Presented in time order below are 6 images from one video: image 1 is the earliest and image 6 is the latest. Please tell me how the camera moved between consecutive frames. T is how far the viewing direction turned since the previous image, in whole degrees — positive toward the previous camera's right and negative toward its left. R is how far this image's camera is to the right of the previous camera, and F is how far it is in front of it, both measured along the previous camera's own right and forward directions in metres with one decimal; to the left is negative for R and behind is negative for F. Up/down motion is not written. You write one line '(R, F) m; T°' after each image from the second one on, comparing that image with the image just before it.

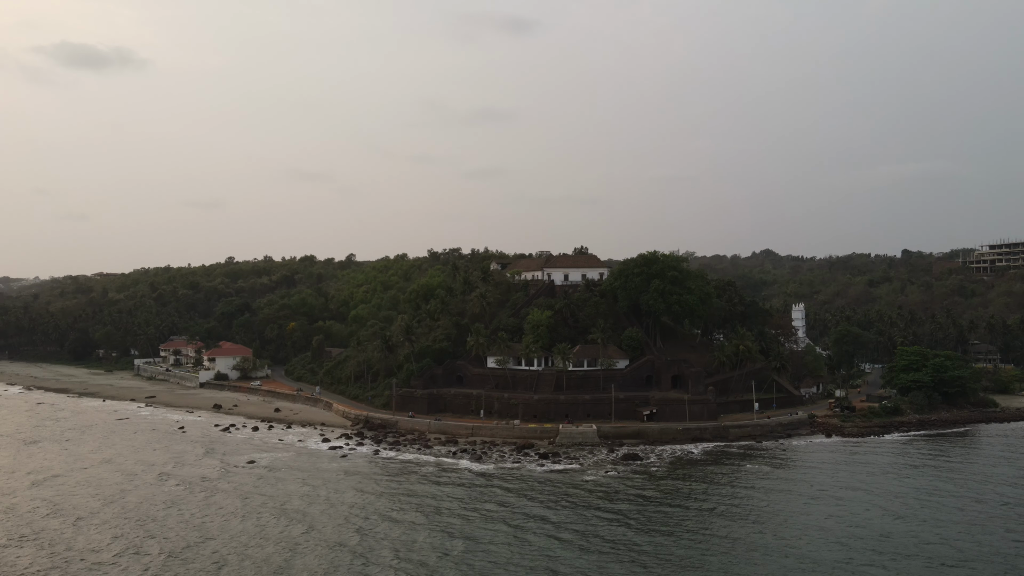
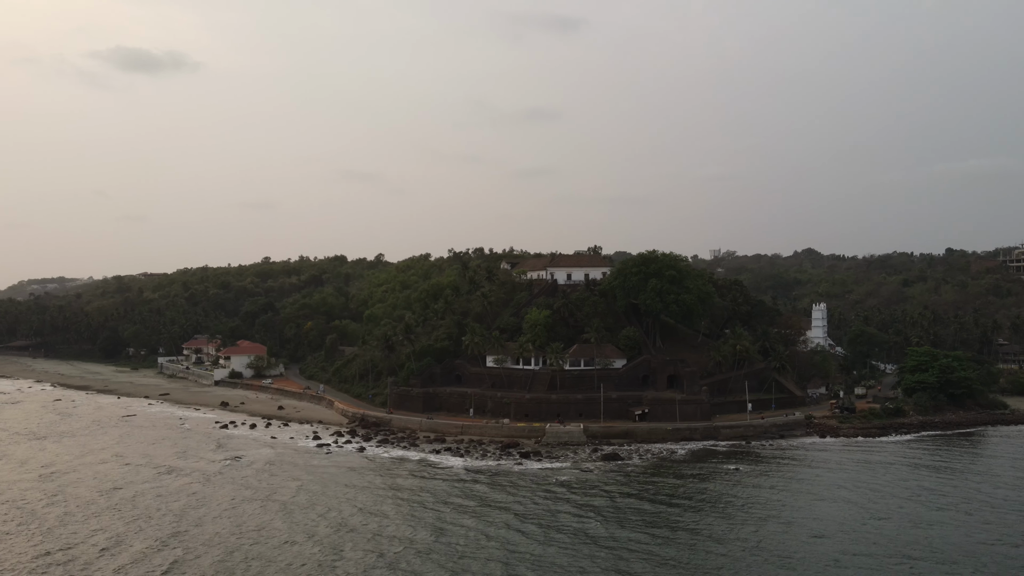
(+2.2, 0.0) m; -2°
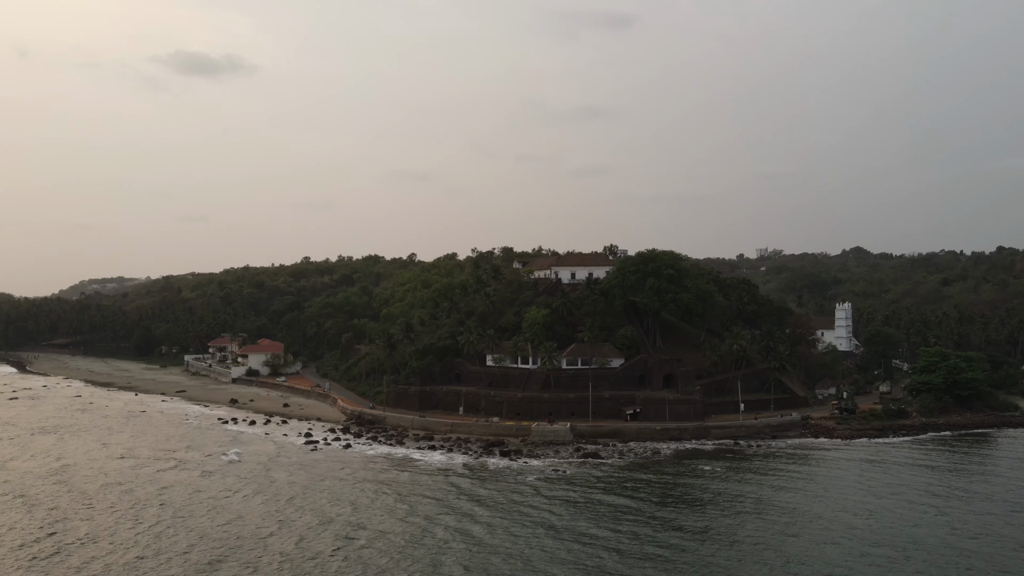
(+2.5, 0.0) m; -2°
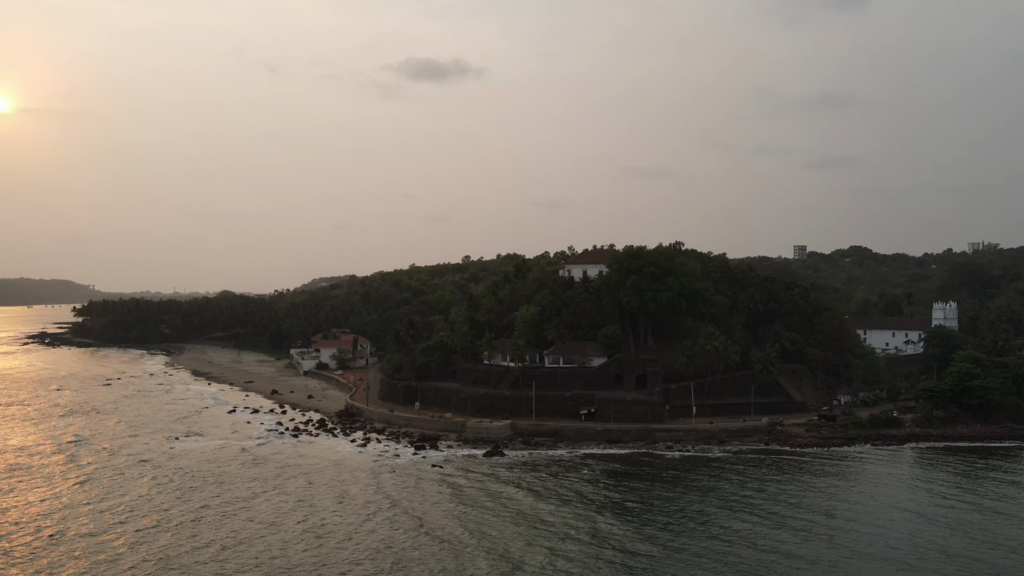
(+11.0, +0.4) m; -10°
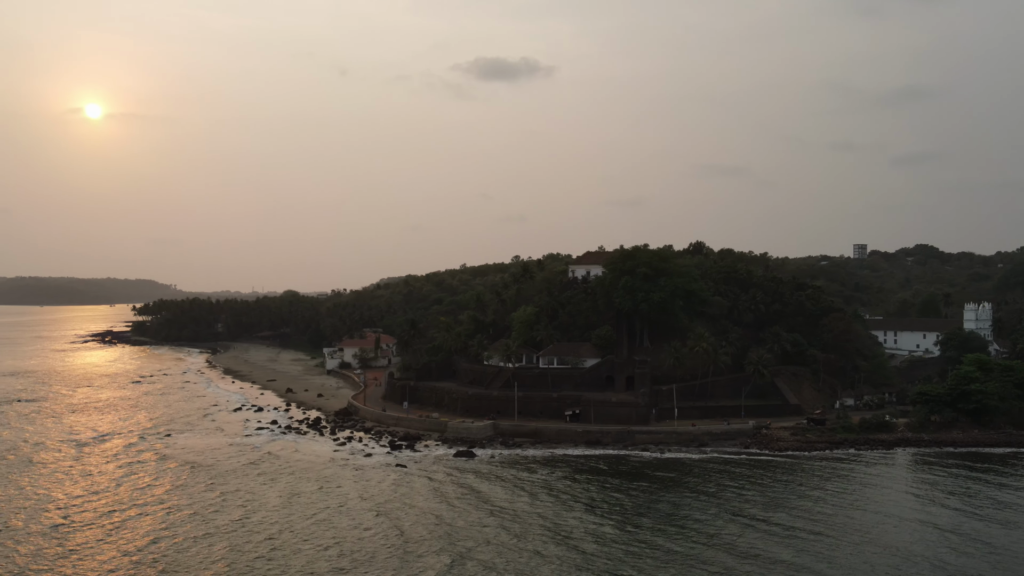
(+3.6, -0.3) m; -3°
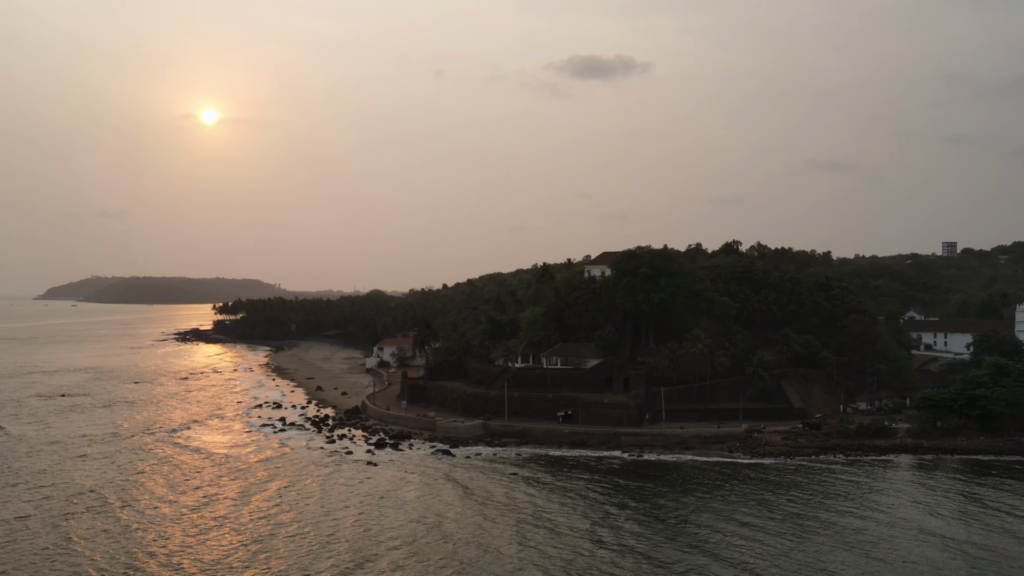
(+4.3, -0.5) m; -5°
